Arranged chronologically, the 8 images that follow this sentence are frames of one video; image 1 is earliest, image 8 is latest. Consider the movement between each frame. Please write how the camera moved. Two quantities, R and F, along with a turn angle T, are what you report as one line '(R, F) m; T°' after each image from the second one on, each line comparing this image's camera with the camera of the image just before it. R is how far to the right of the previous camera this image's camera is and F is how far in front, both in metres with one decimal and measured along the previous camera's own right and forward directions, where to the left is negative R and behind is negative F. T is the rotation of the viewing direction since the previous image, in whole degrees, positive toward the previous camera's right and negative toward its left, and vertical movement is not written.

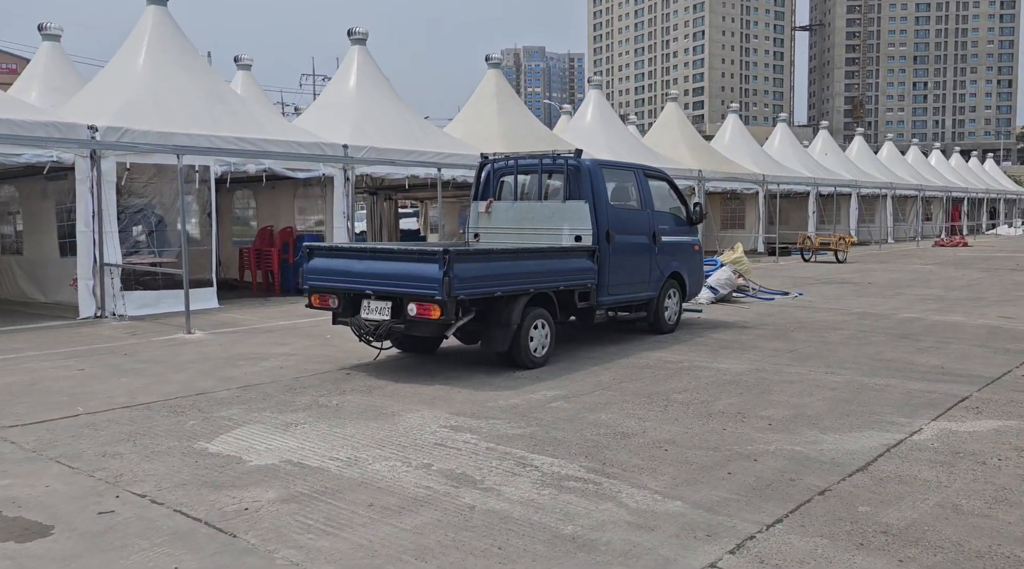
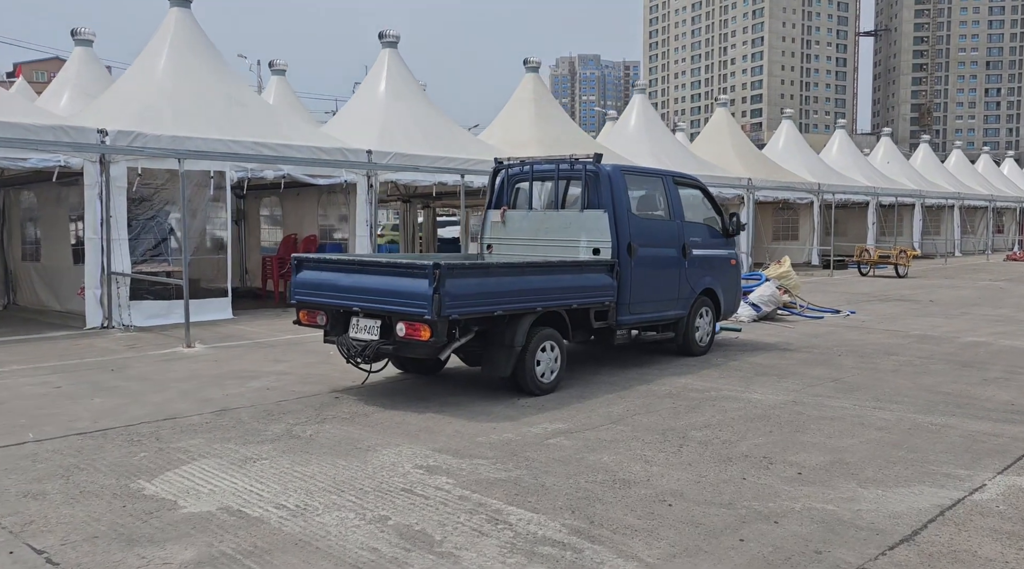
(+0.4, +0.7) m; -4°
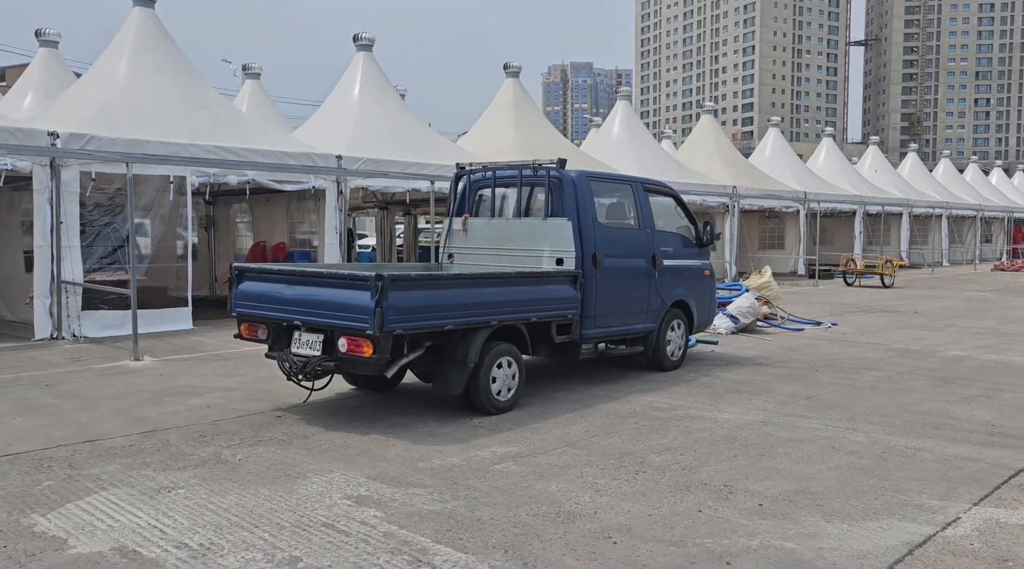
(+0.3, +0.4) m; +1°
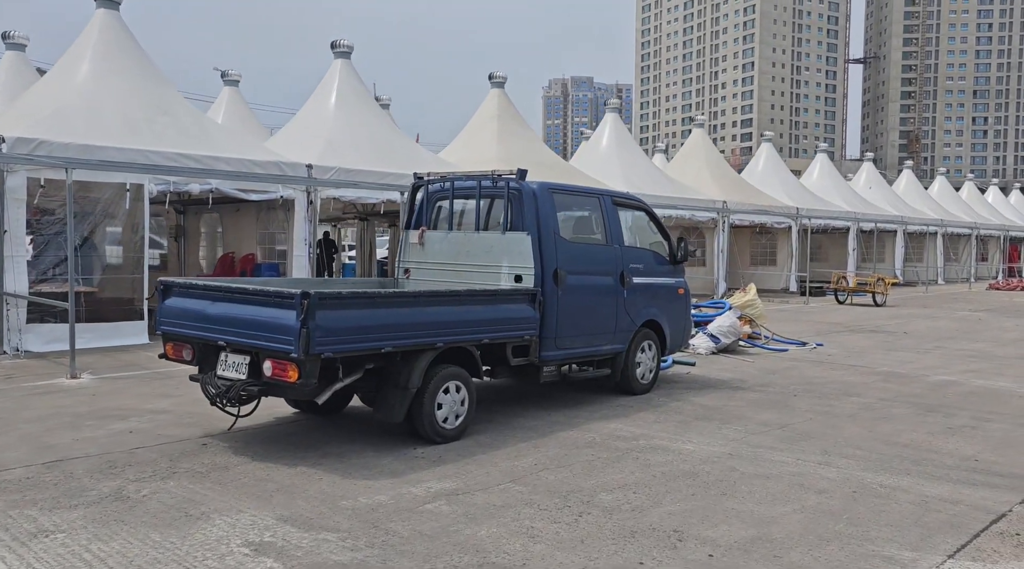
(+0.4, +0.5) m; 0°
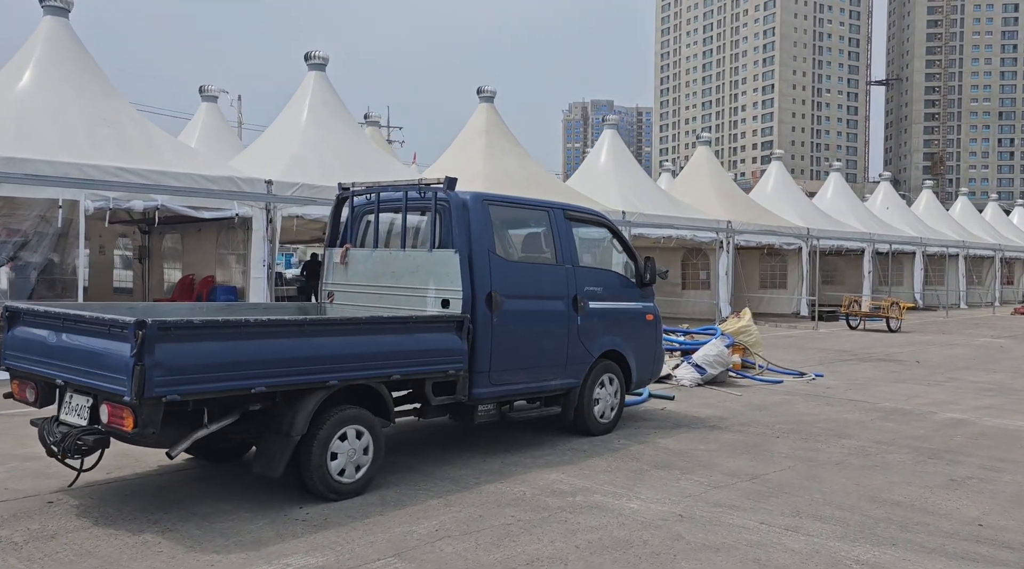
(+0.7, +1.0) m; -1°
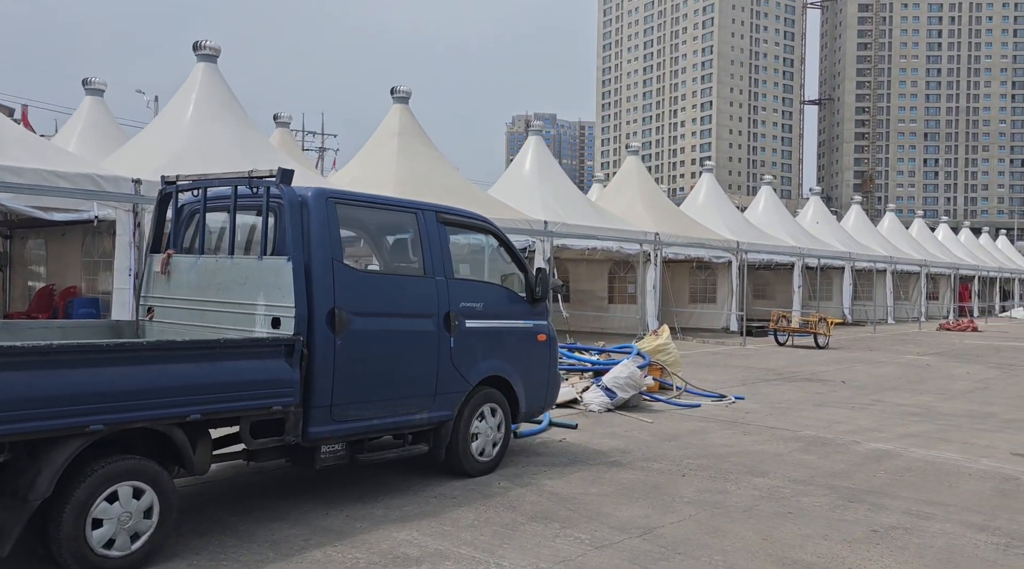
(+0.6, +1.0) m; +4°
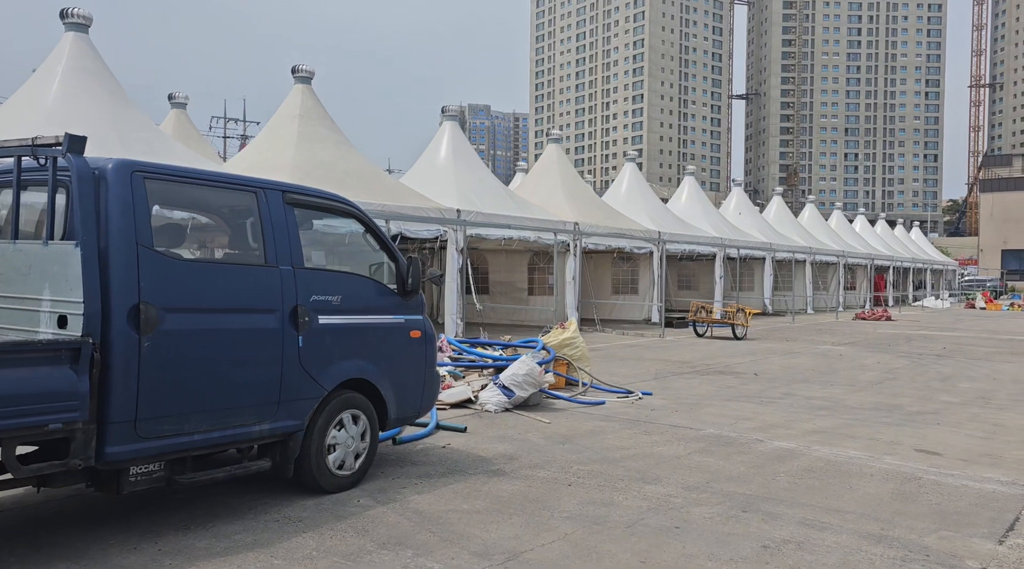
(+0.5, +0.7) m; +5°
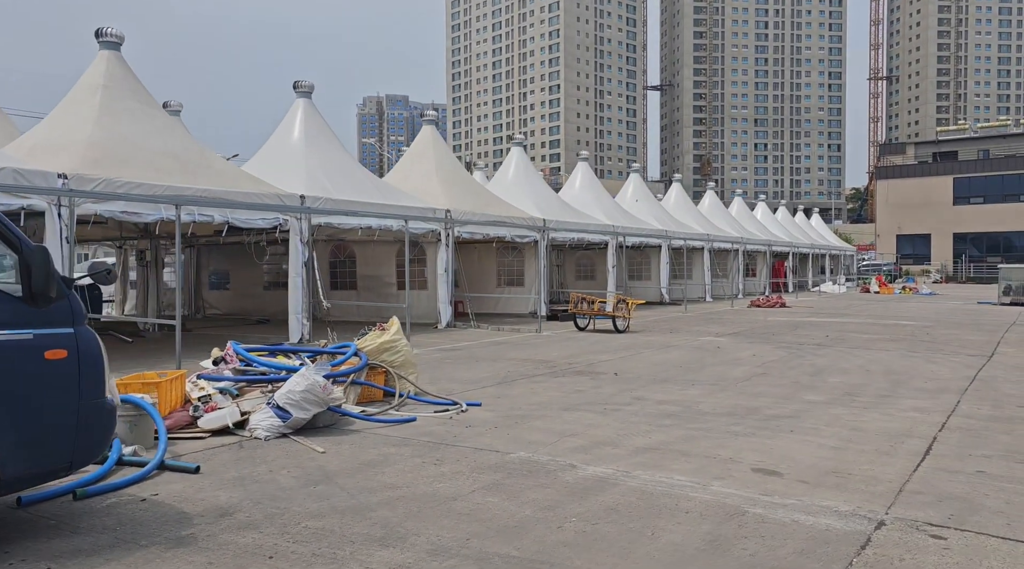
(+1.4, +1.6) m; +5°
